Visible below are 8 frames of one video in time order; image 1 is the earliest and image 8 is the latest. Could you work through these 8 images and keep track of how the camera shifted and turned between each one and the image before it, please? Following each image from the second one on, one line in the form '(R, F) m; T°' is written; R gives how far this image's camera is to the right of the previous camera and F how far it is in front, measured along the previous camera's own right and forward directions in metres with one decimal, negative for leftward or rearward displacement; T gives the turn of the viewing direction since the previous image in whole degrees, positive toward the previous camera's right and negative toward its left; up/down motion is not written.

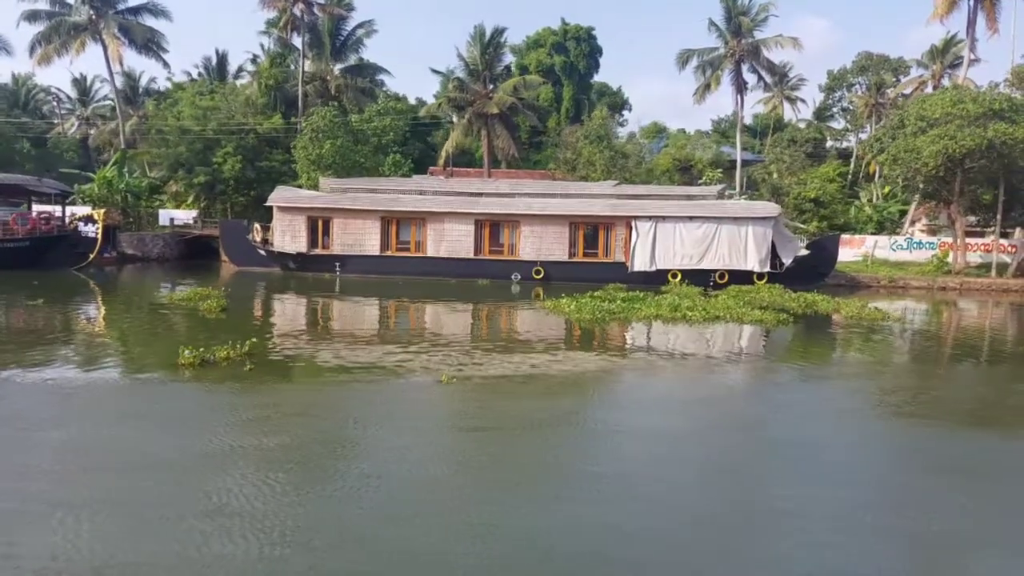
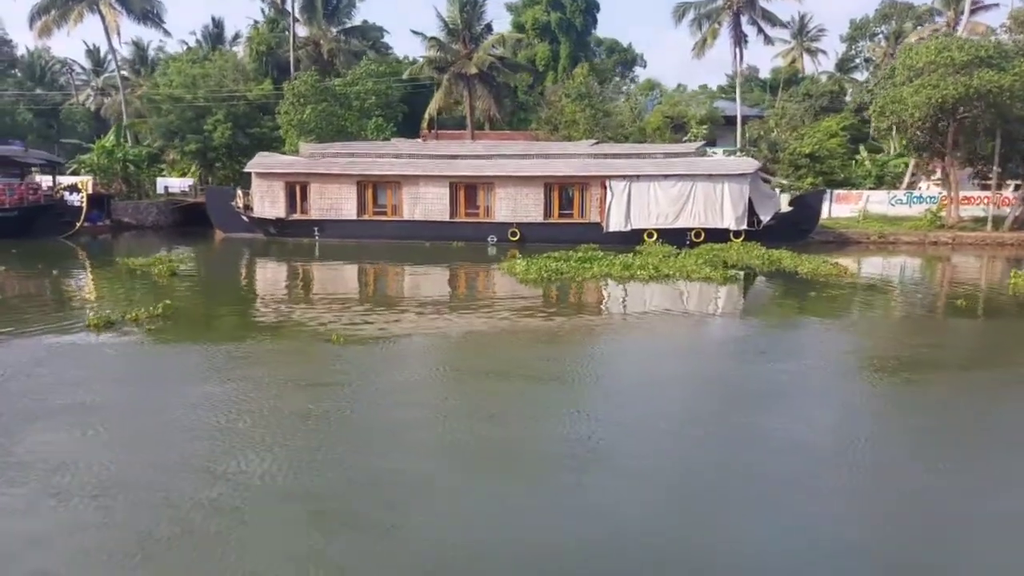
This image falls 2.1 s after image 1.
(+1.1, 0.0) m; -3°
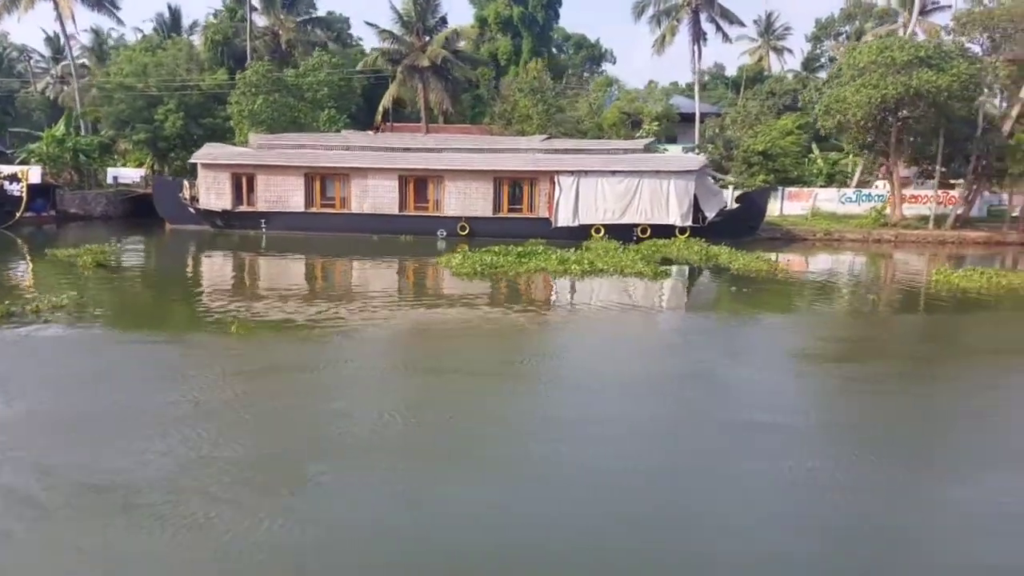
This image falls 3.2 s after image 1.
(+0.6, 0.0) m; +2°
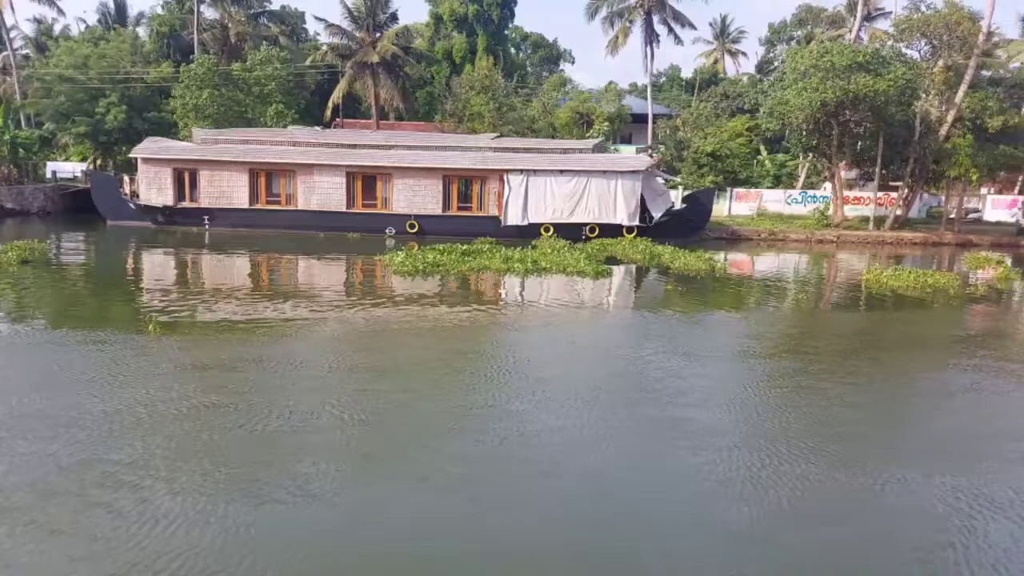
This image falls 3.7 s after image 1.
(+0.3, 0.0) m; +3°
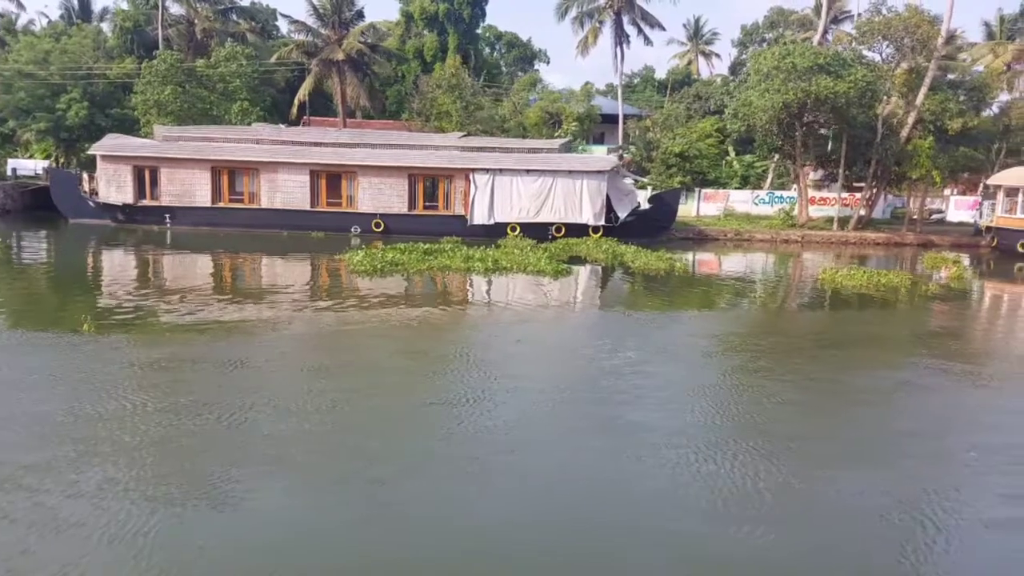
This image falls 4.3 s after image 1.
(+0.3, 0.0) m; +2°
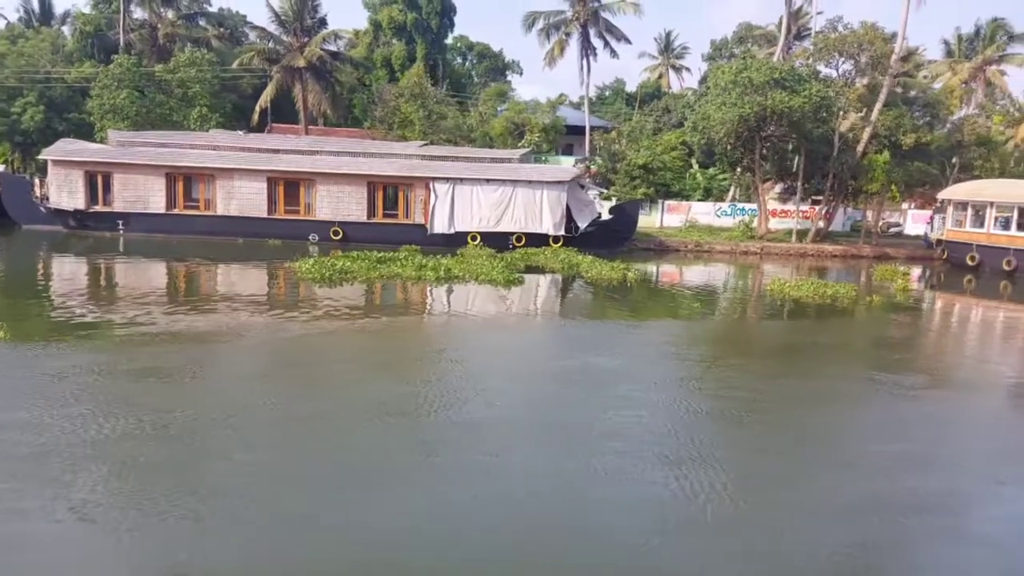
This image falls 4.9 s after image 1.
(+0.3, 0.0) m; +2°
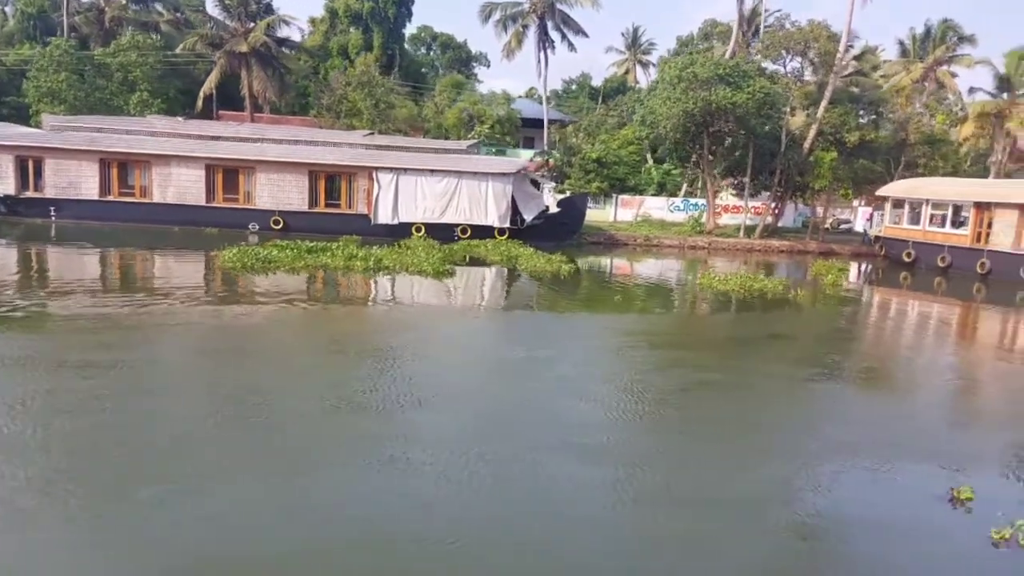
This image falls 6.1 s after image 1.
(+0.6, +0.1) m; +2°
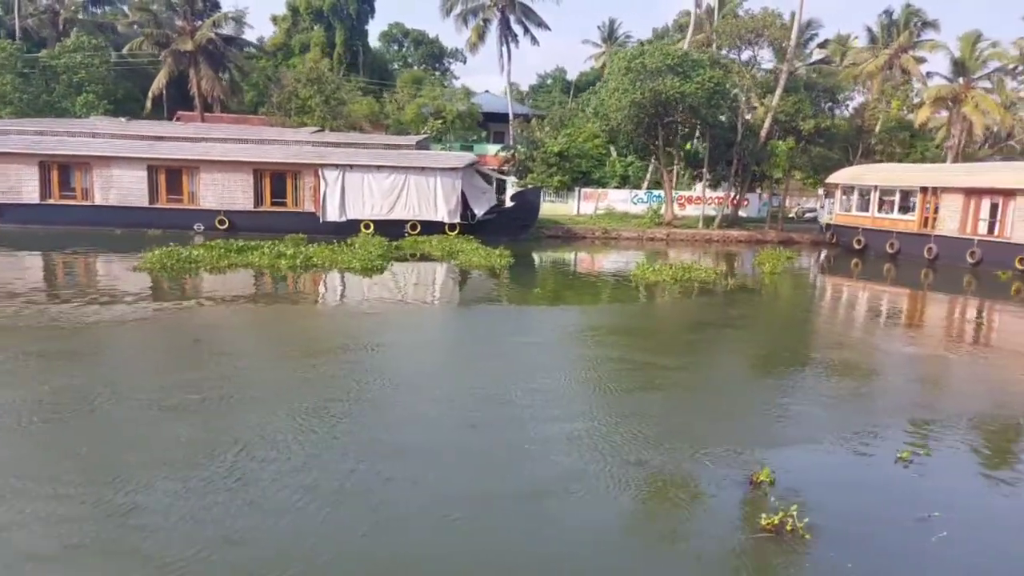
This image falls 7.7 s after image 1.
(+0.8, +0.1) m; 0°
